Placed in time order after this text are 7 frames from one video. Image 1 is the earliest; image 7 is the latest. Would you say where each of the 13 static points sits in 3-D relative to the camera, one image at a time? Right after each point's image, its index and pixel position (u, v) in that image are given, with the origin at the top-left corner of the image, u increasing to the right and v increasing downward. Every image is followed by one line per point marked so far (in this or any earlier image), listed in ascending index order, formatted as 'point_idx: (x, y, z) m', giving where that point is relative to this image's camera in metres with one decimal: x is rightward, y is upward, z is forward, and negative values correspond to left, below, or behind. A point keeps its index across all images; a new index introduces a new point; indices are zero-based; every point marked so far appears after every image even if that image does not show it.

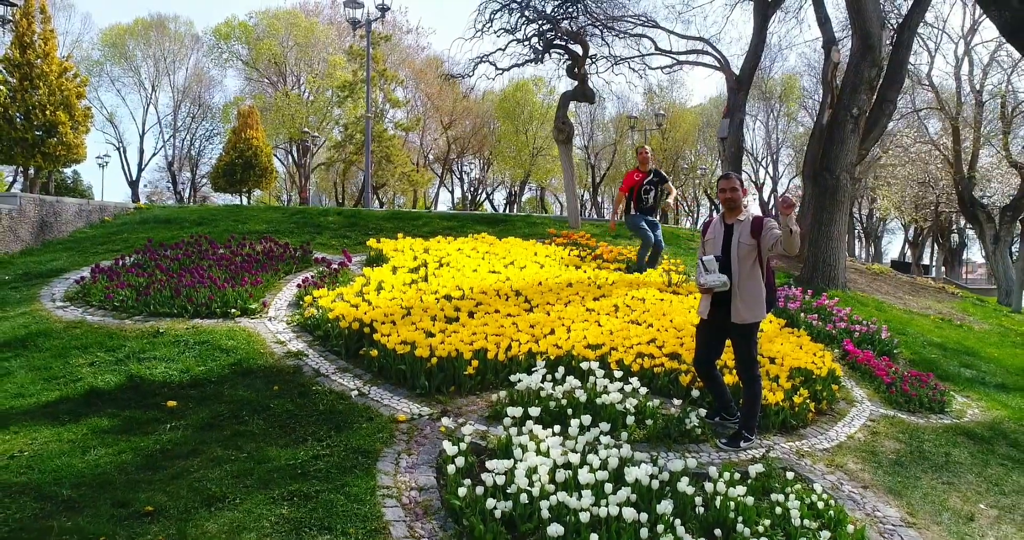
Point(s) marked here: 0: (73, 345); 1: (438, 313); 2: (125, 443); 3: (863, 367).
0: (-3.2, -0.5, +4.8) m
1: (-0.6, -0.4, +5.4) m
2: (-2.2, -1.0, +3.7) m
3: (+3.4, -0.9, +6.3) m
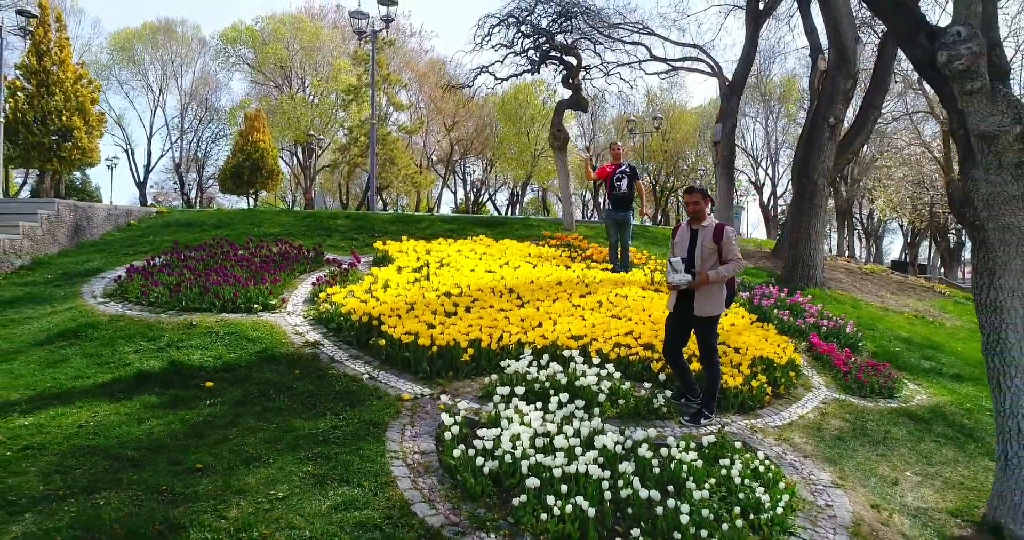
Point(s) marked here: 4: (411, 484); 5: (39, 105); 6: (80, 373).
0: (-3.3, -0.5, +5.5) m
1: (-0.7, -0.3, +6.1) m
2: (-2.2, -1.0, +4.3) m
3: (+3.3, -0.9, +6.9) m
4: (-0.6, -1.2, +3.8) m
5: (-15.1, +5.3, +21.1) m
6: (-3.2, -0.8, +4.9) m
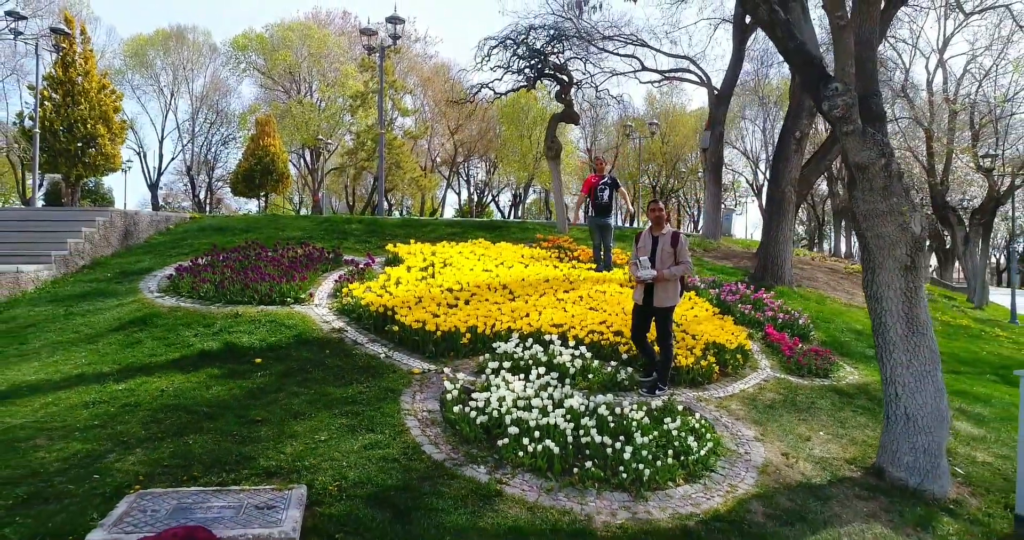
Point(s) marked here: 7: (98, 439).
0: (-3.4, -0.5, +6.7) m
1: (-0.8, -0.3, +7.2) m
2: (-2.3, -1.0, +5.5) m
3: (+3.2, -0.9, +8.1) m
4: (-0.7, -1.2, +4.9) m
5: (-15.1, +5.3, +22.3) m
6: (-3.3, -0.8, +6.0) m
7: (-2.9, -1.2, +4.6) m
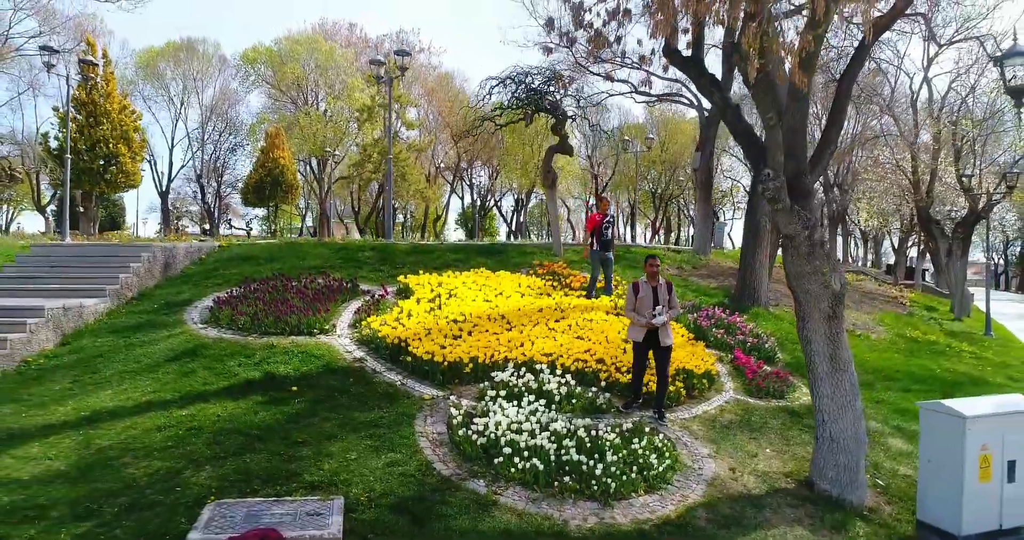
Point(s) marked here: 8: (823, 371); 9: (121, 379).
0: (-3.4, -1.0, +7.8) m
1: (-0.8, -0.8, +8.3) m
2: (-2.4, -1.4, +6.6) m
3: (+3.2, -1.4, +9.2) m
4: (-0.7, -1.7, +6.1) m
5: (-15.0, +4.9, +23.5) m
6: (-3.3, -1.2, +7.2) m
7: (-3.0, -1.6, +5.7) m
8: (+2.9, -0.9, +6.2) m
9: (-4.3, -1.2, +7.2) m
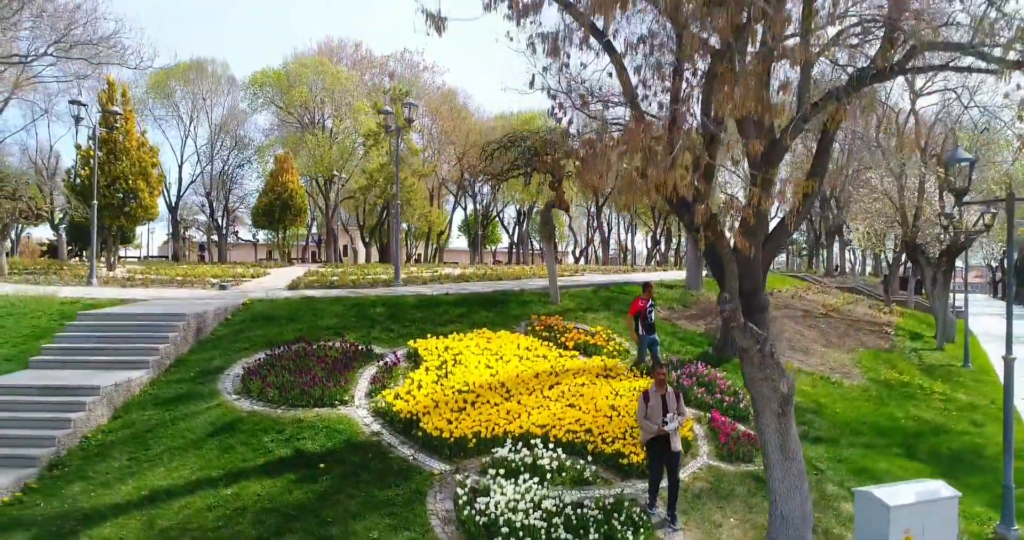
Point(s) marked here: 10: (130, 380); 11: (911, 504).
0: (-3.4, -2.1, +8.9) m
1: (-0.8, -1.9, +9.4) m
2: (-2.4, -2.6, +7.7) m
3: (+3.2, -2.5, +10.2) m
4: (-0.8, -2.8, +7.1) m
5: (-15.0, +3.7, +24.6) m
6: (-3.4, -2.3, +8.3) m
7: (-3.0, -2.8, +6.8) m
8: (+2.9, -2.1, +7.2) m
9: (-4.3, -2.4, +8.3) m
10: (-5.6, -1.6, +9.7) m
11: (+4.0, -2.3, +6.6) m
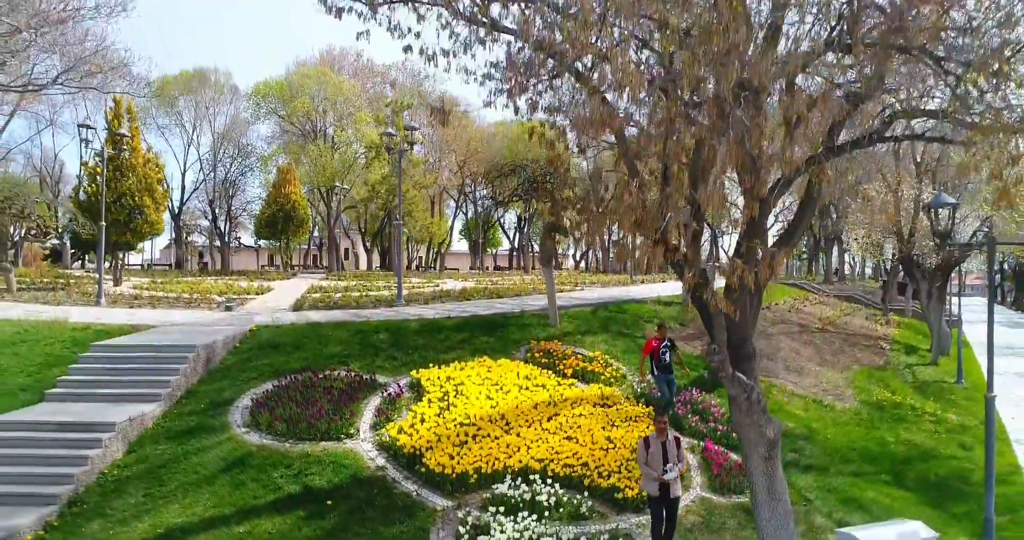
0: (-3.4, -2.7, +9.3) m
1: (-0.8, -2.5, +9.8) m
2: (-2.4, -3.1, +8.1) m
3: (+3.2, -3.1, +10.6) m
4: (-0.8, -3.4, +7.5) m
5: (-15.0, +3.1, +25.0) m
6: (-3.4, -2.9, +8.6) m
7: (-3.0, -3.4, +7.2) m
8: (+2.9, -2.7, +7.6) m
9: (-4.3, -2.9, +8.7) m
10: (-5.7, -2.2, +10.1) m
11: (+4.0, -2.9, +7.0) m
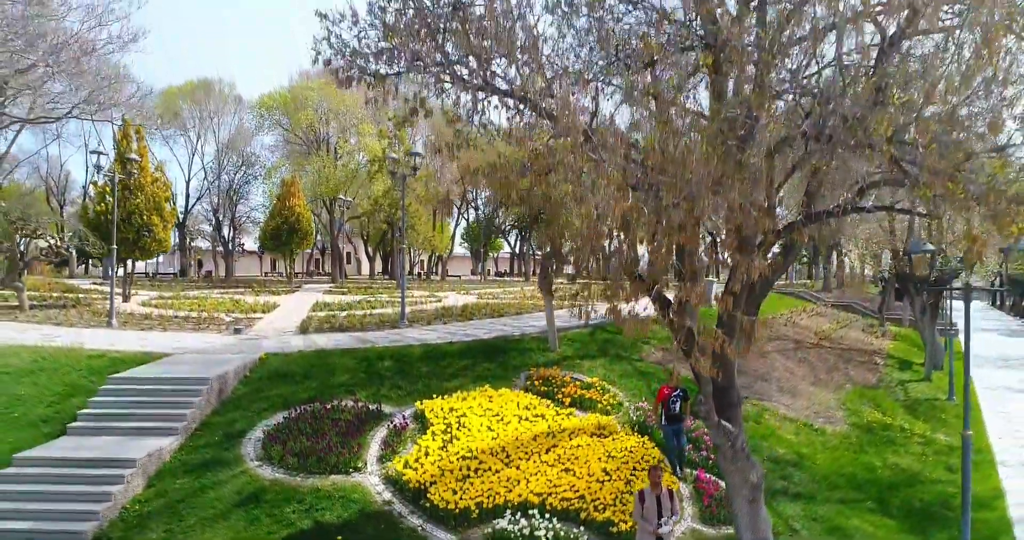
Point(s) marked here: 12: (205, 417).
0: (-3.4, -3.4, +9.8) m
1: (-0.8, -3.2, +10.3) m
2: (-2.4, -3.8, +8.6) m
3: (+3.2, -3.7, +11.1) m
4: (-0.8, -4.1, +8.0) m
5: (-15.0, +2.4, +25.5) m
6: (-3.4, -3.6, +9.1) m
7: (-3.0, -4.0, +7.7) m
8: (+2.9, -3.3, +8.1) m
9: (-4.3, -3.6, +9.2) m
10: (-5.7, -2.9, +10.6) m
11: (+4.0, -3.6, +7.4) m
12: (-5.6, -2.7, +12.0) m
